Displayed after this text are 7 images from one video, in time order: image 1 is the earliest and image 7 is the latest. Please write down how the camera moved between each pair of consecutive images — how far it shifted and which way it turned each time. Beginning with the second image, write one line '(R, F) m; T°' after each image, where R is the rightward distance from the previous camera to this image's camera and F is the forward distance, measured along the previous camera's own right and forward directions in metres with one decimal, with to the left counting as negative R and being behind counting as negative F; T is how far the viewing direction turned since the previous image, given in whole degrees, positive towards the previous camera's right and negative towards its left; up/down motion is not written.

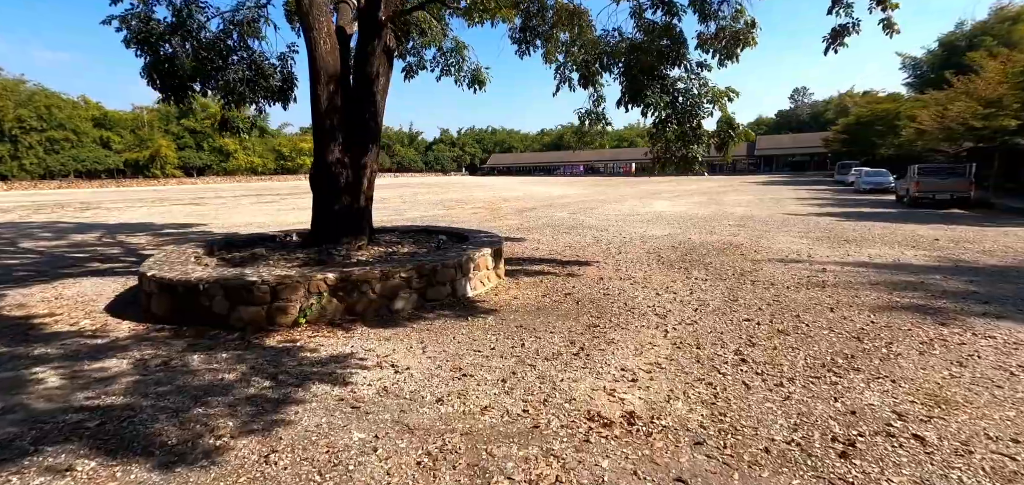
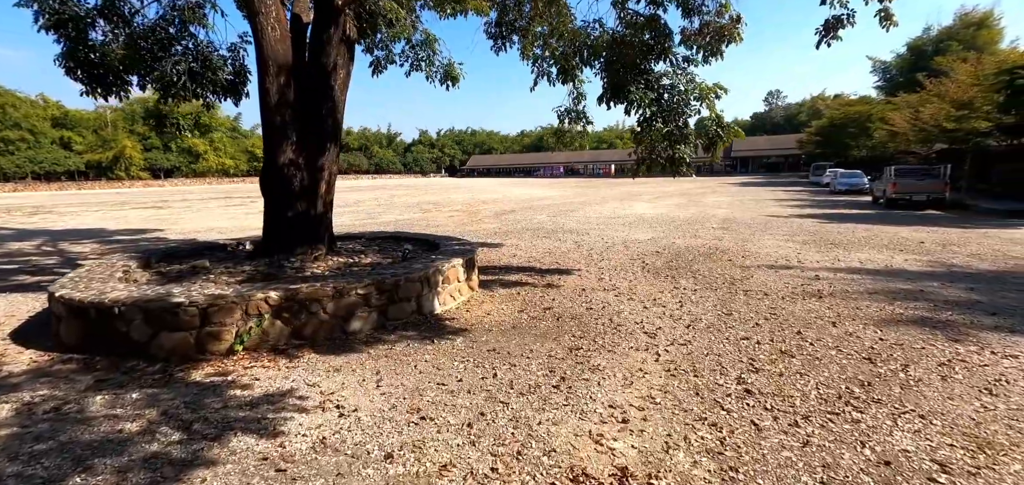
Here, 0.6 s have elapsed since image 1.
(+0.1, +0.6) m; +2°
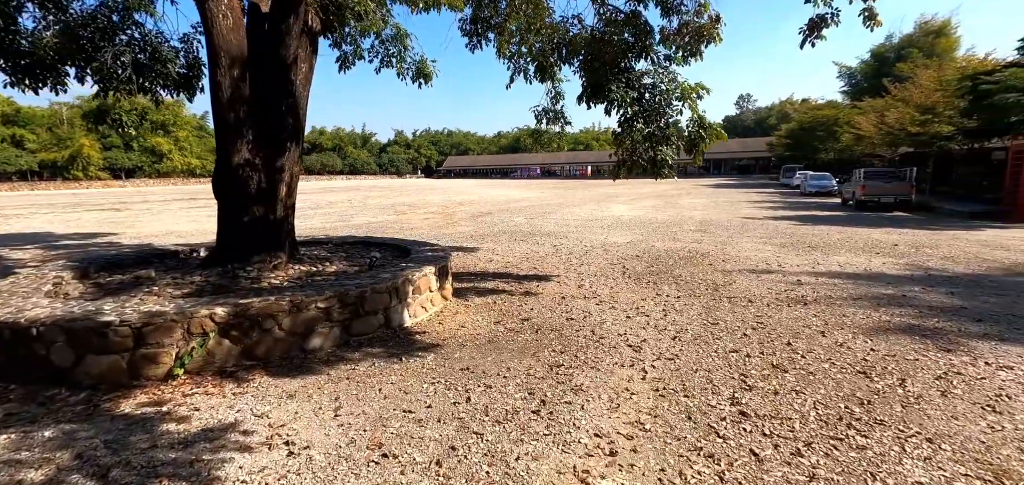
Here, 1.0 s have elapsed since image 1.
(0.0, +0.3) m; +3°
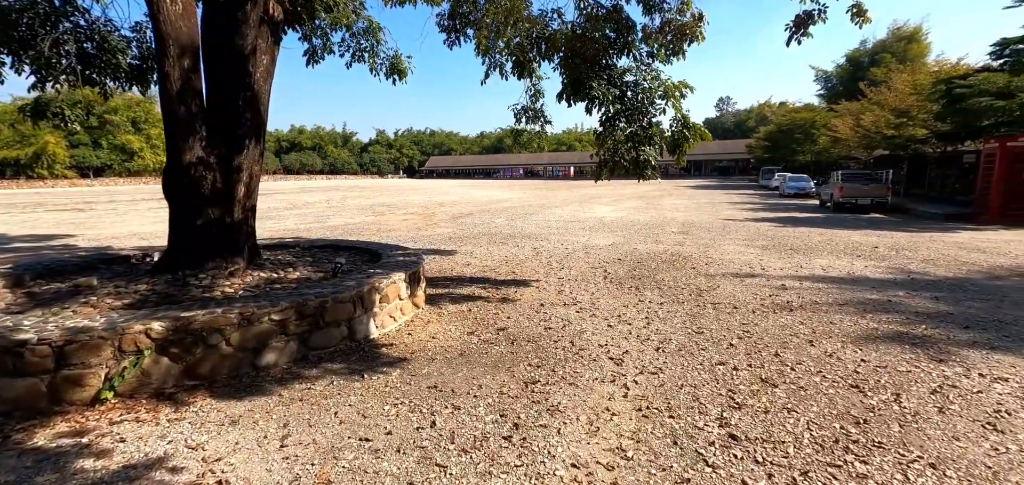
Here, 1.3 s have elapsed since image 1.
(+0.1, +0.3) m; +2°
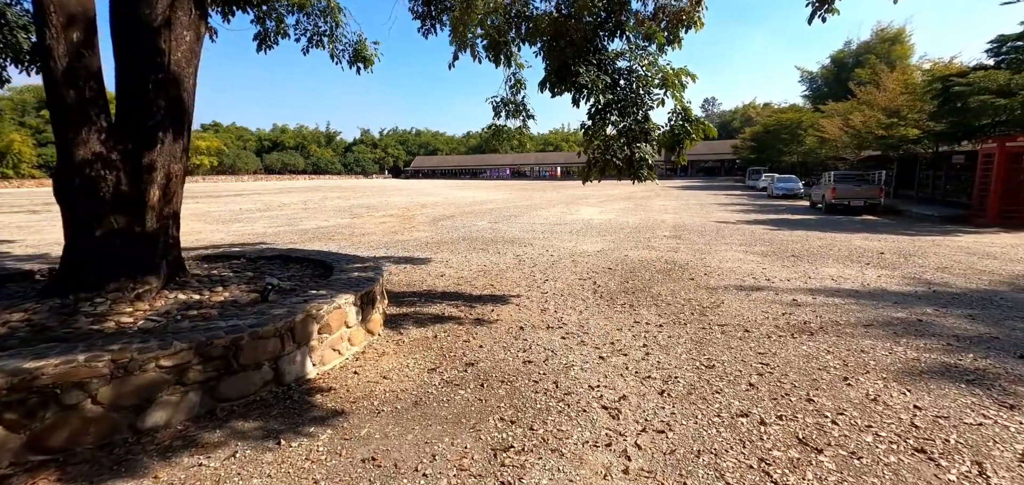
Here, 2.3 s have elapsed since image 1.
(+0.1, +0.8) m; +2°
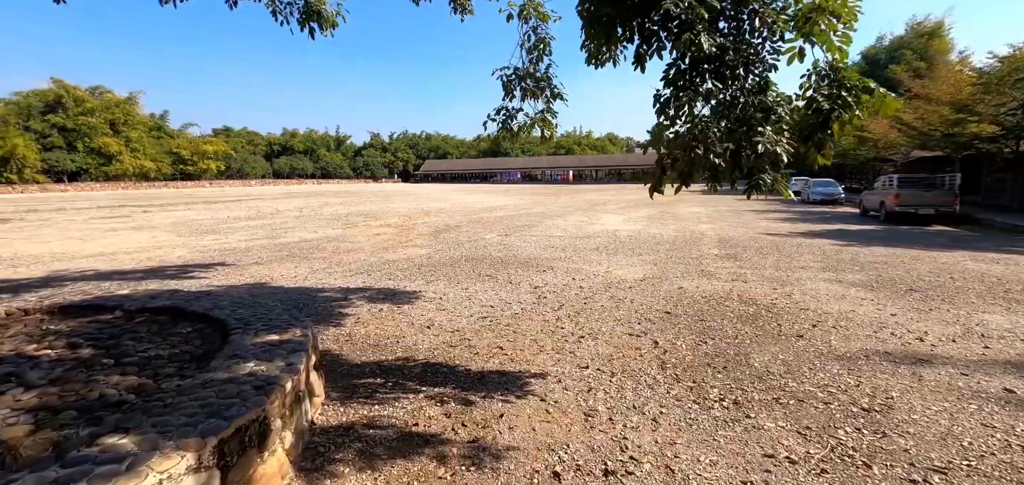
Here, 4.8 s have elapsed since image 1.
(-0.1, +2.2) m; -1°
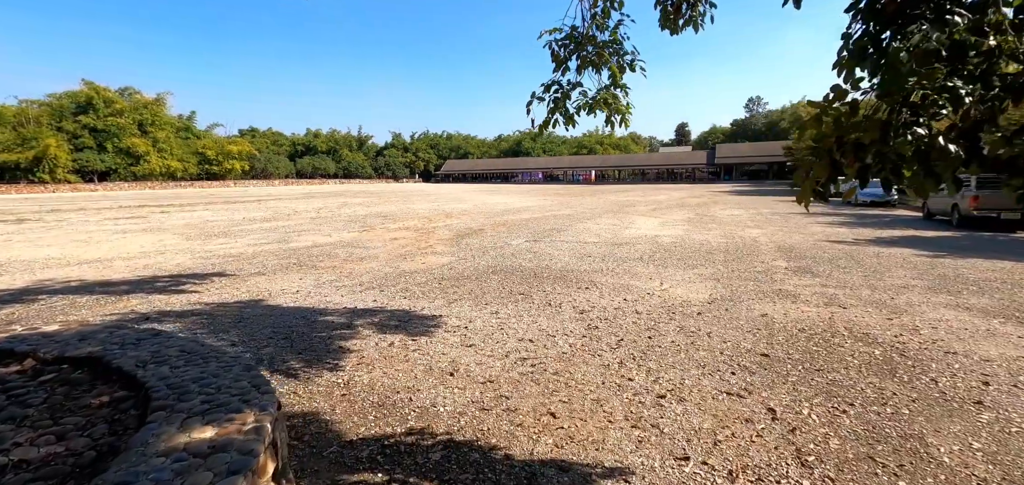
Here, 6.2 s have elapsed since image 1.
(-0.2, +1.3) m; -2°
